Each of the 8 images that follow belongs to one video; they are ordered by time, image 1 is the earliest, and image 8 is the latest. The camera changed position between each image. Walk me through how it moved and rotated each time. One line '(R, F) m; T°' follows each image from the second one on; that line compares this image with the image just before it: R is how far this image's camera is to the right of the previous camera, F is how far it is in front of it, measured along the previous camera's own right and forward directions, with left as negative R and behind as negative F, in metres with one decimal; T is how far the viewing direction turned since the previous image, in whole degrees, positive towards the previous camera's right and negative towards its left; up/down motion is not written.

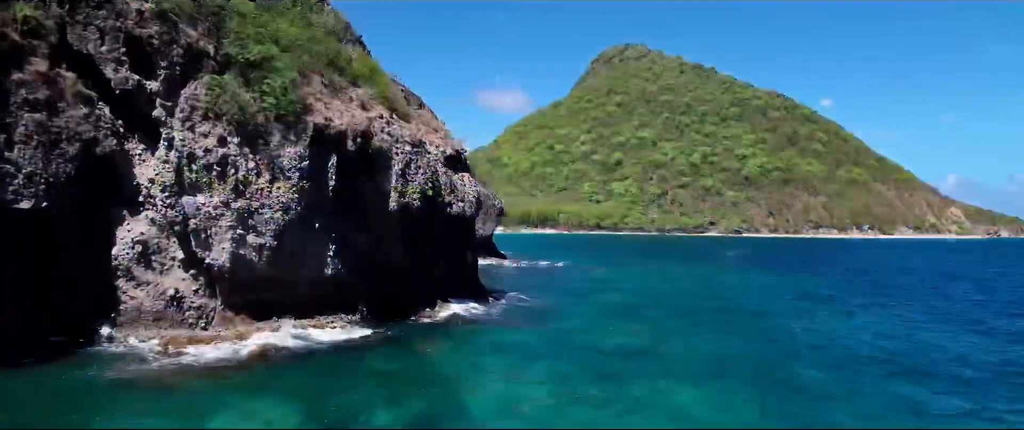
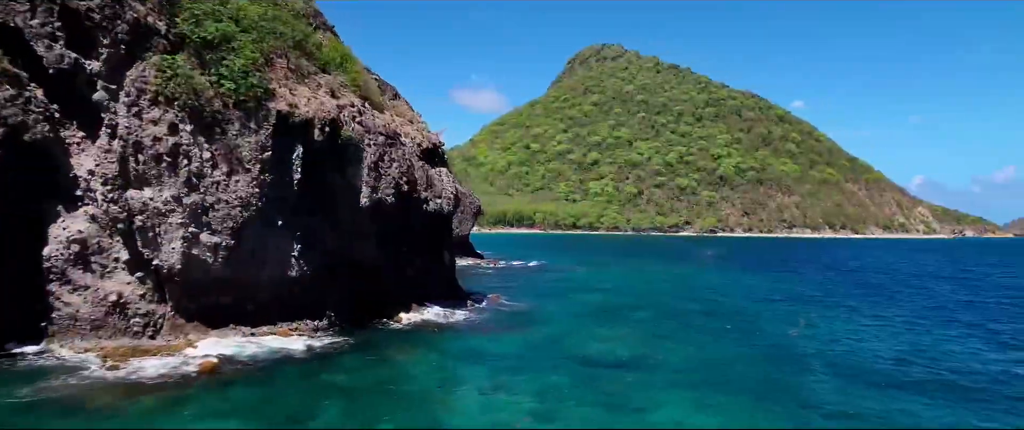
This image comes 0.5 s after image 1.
(-0.3, +1.8) m; +3°
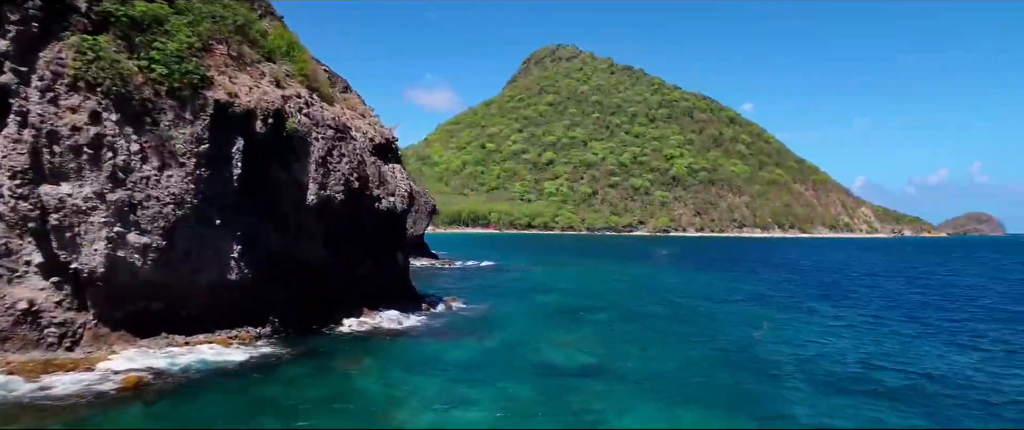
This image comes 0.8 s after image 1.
(-0.2, +0.9) m; +5°
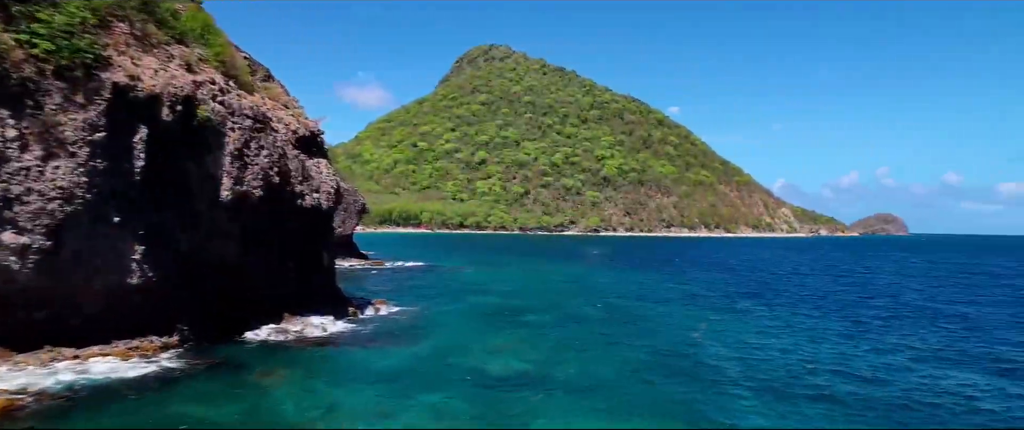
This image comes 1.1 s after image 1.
(-0.2, +0.7) m; +7°
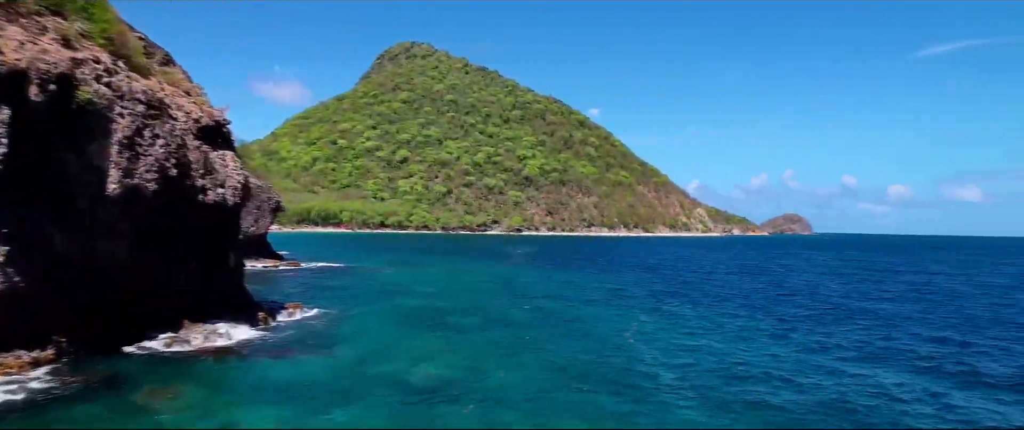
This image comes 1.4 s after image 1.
(-0.3, +0.8) m; +8°
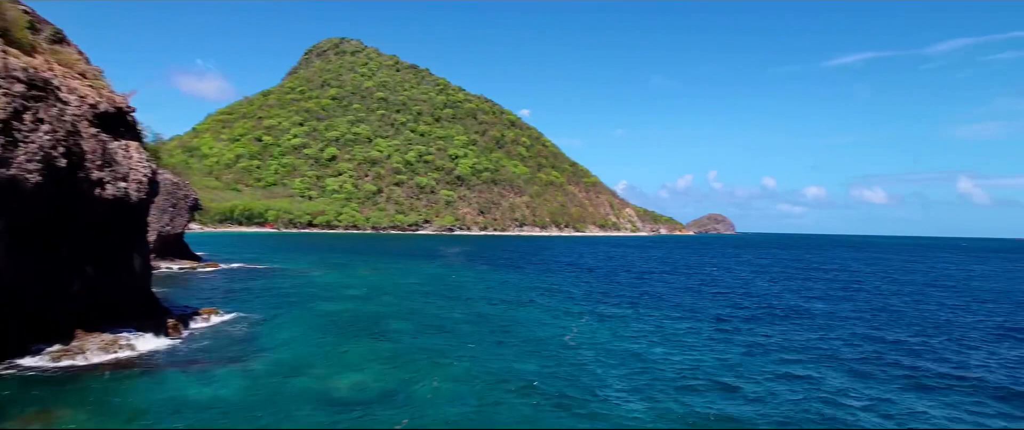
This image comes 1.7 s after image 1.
(+0.8, -0.4) m; +6°
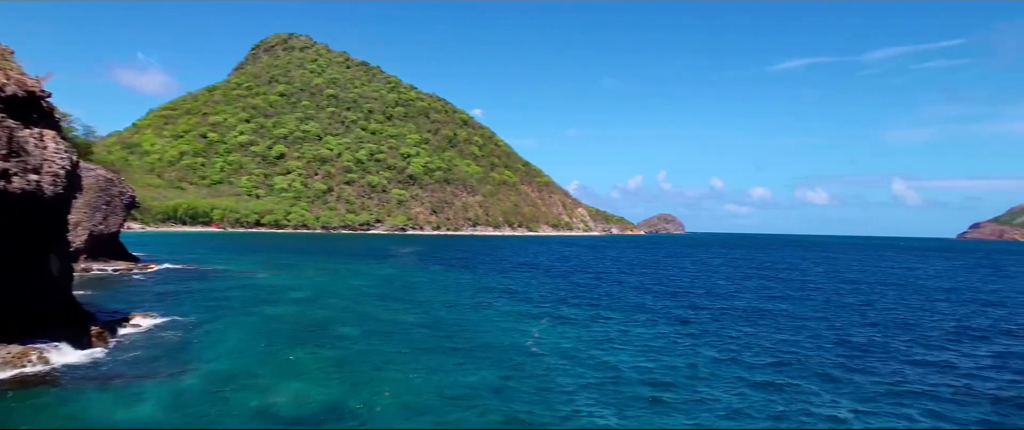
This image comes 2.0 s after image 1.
(+0.6, -0.6) m; +4°
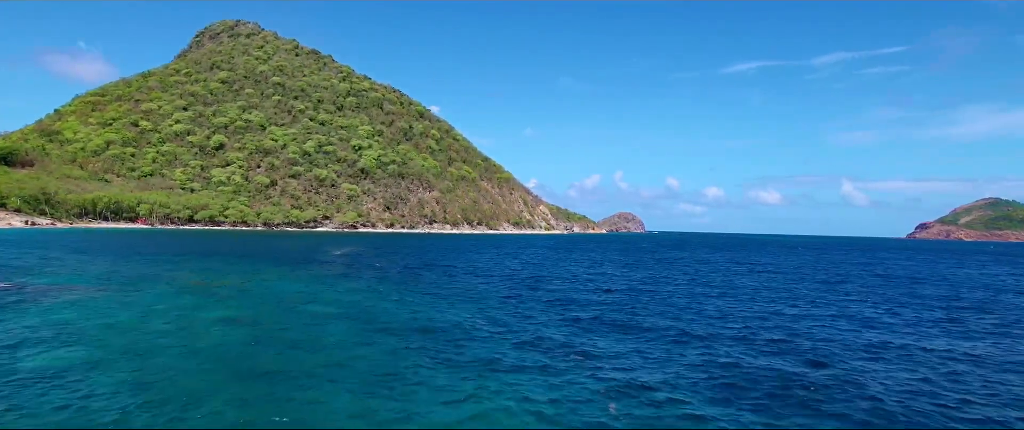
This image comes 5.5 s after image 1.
(+0.2, +1.7) m; +4°
